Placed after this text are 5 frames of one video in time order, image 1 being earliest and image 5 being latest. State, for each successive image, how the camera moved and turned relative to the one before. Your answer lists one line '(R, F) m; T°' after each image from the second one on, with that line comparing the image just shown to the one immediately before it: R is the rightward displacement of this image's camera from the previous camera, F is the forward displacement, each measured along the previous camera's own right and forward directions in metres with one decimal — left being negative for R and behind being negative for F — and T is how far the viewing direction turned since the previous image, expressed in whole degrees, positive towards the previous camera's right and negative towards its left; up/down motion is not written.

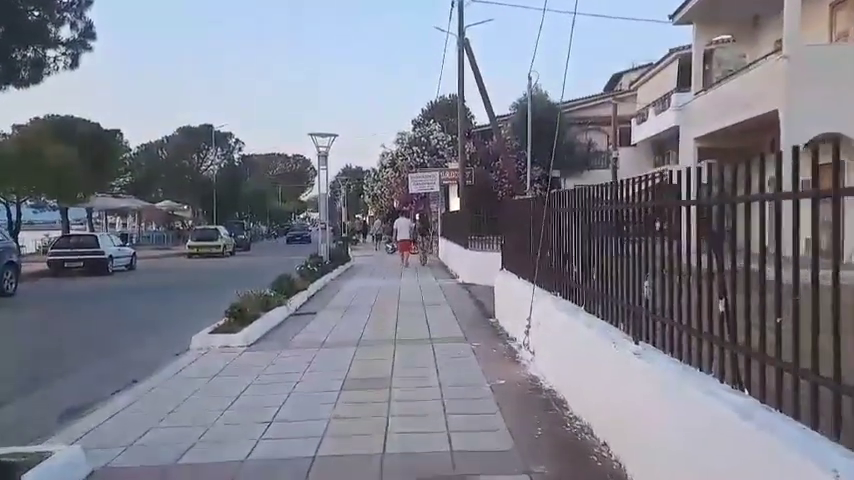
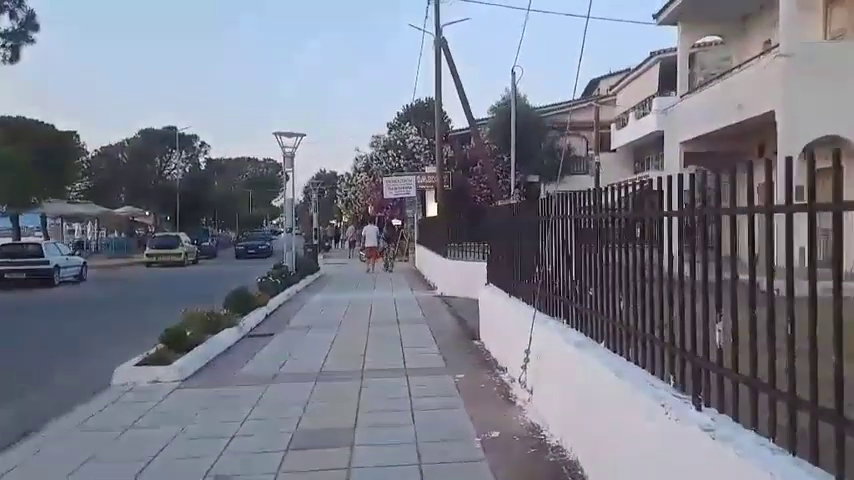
(0.0, +1.8) m; +2°
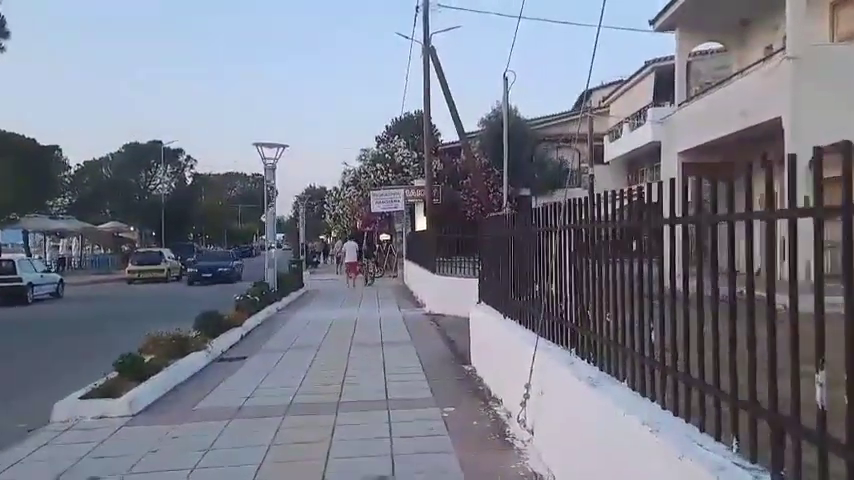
(+0.1, +1.1) m; +1°
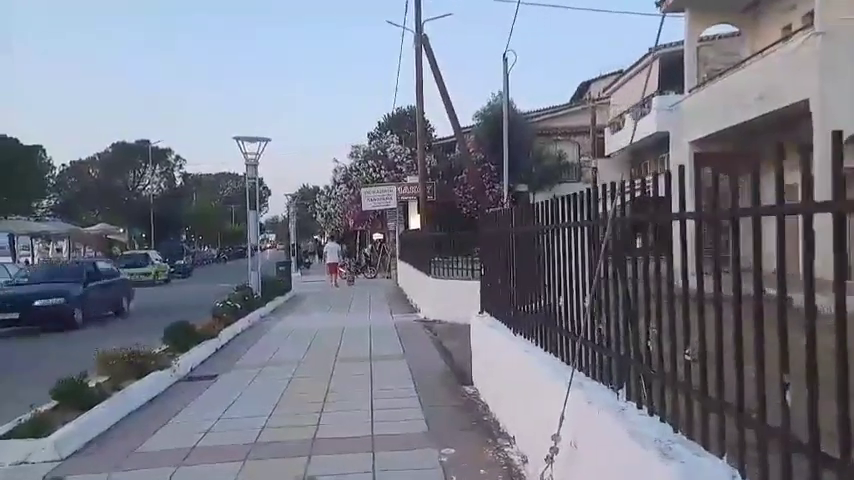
(0.0, +1.5) m; 0°
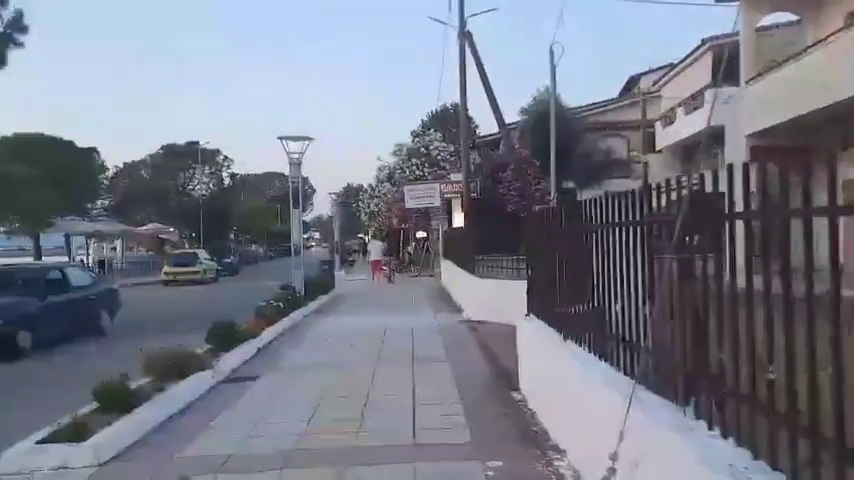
(0.0, +0.3) m; -3°
